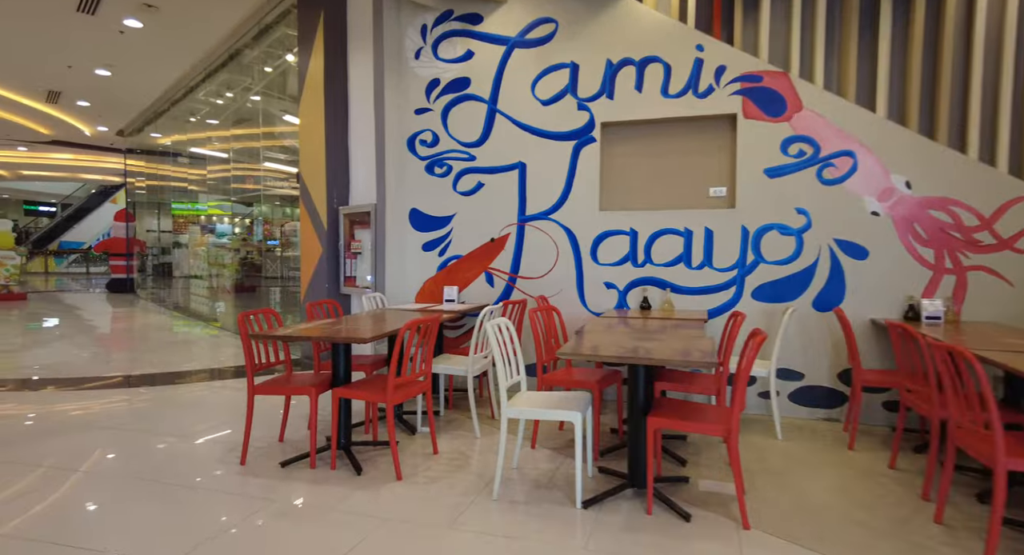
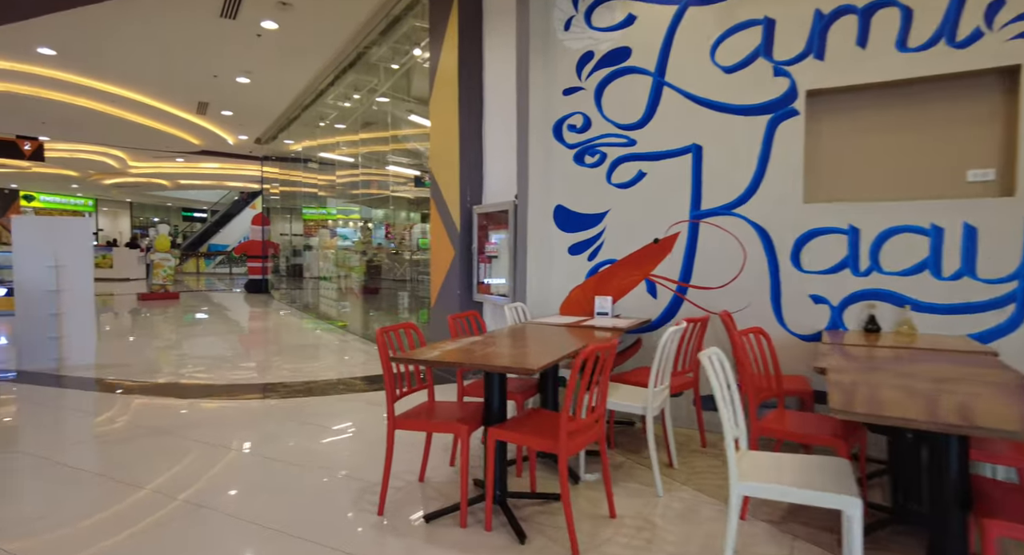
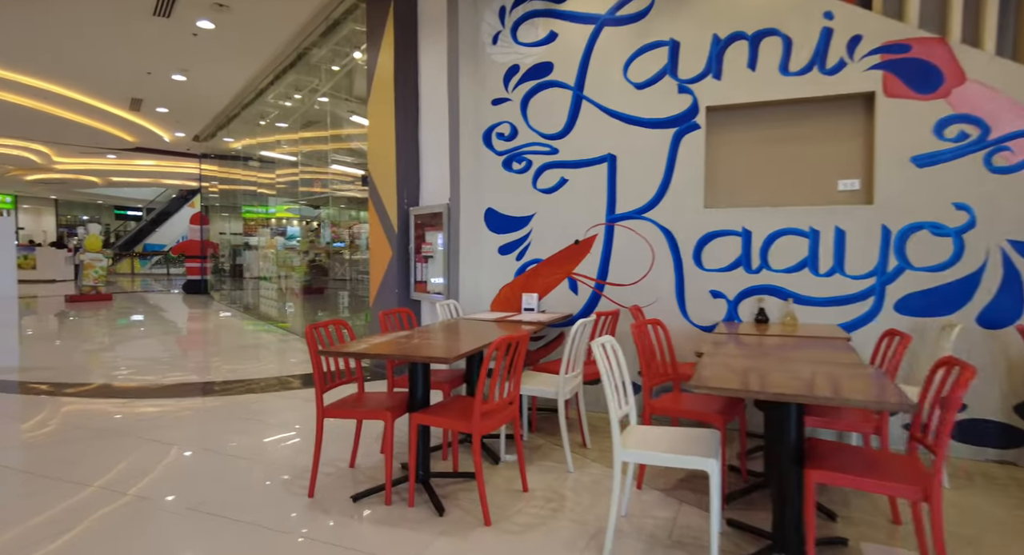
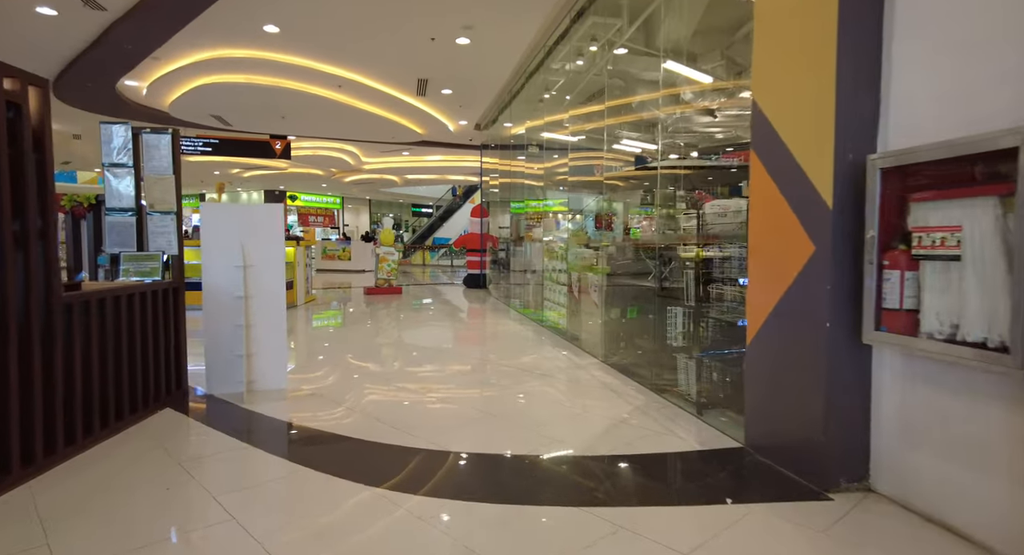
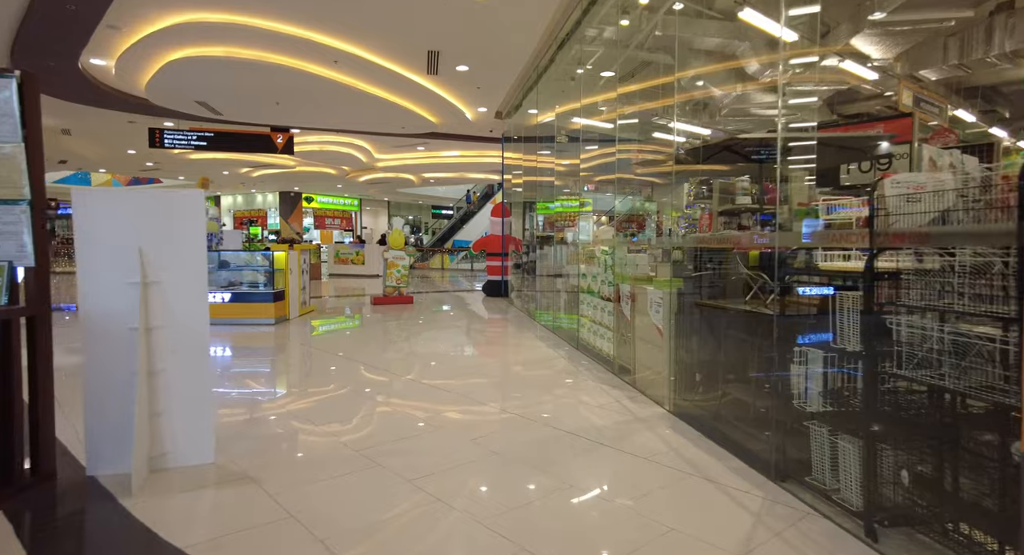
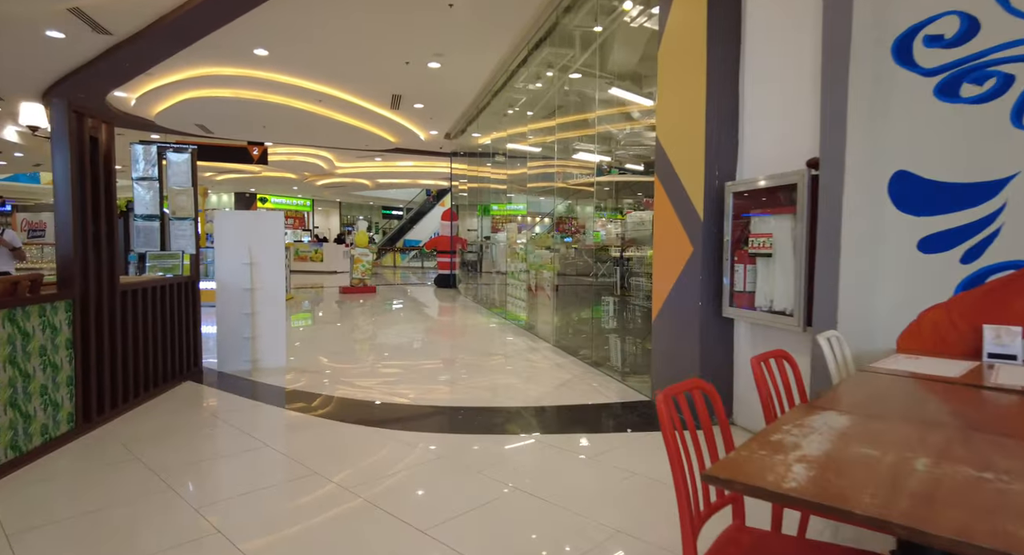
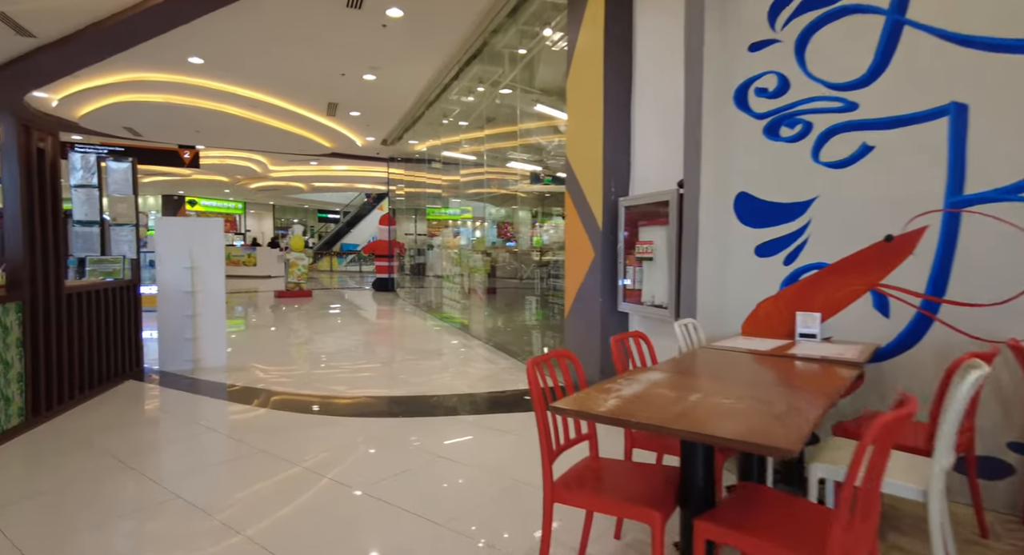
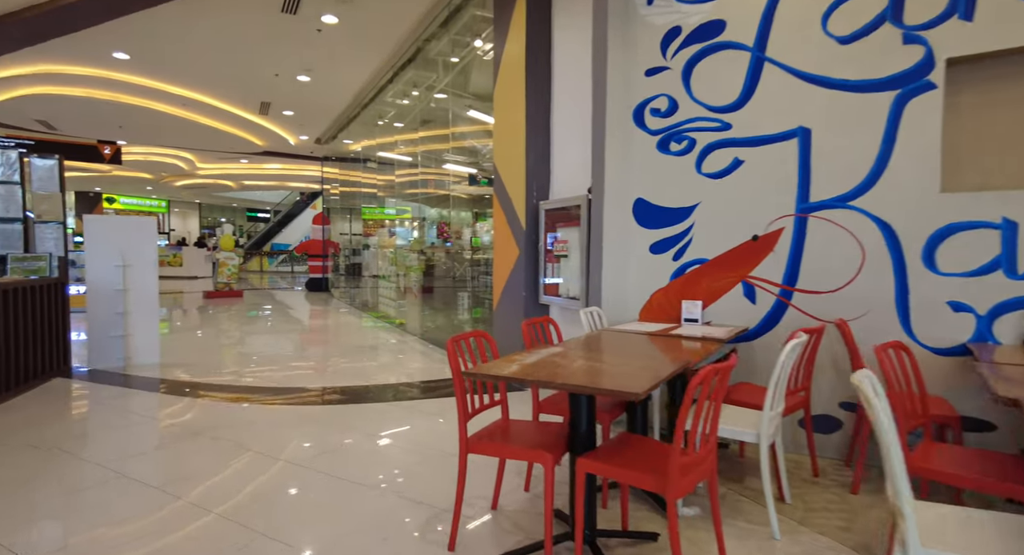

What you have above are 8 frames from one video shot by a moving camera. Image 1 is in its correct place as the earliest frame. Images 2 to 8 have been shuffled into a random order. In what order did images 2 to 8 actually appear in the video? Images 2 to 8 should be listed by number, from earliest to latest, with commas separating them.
3, 2, 8, 7, 6, 4, 5
